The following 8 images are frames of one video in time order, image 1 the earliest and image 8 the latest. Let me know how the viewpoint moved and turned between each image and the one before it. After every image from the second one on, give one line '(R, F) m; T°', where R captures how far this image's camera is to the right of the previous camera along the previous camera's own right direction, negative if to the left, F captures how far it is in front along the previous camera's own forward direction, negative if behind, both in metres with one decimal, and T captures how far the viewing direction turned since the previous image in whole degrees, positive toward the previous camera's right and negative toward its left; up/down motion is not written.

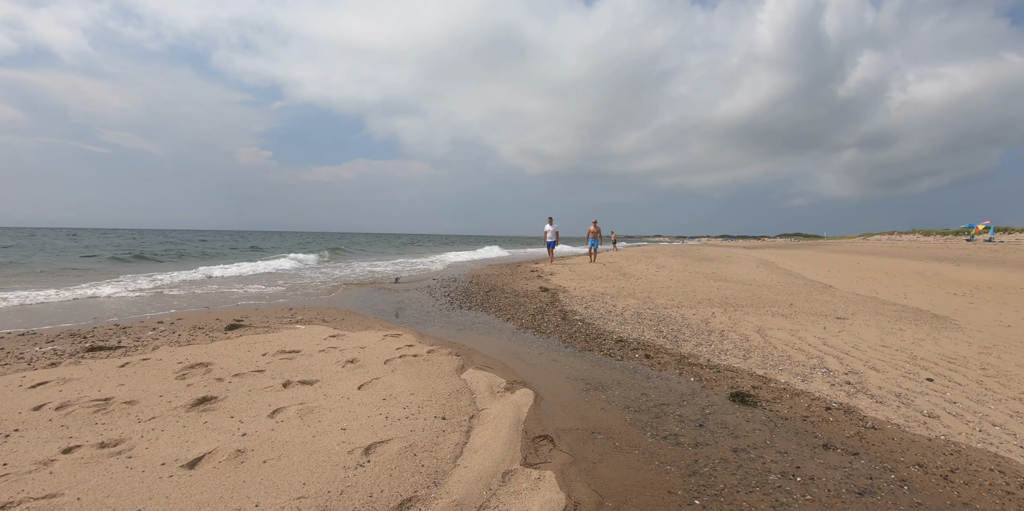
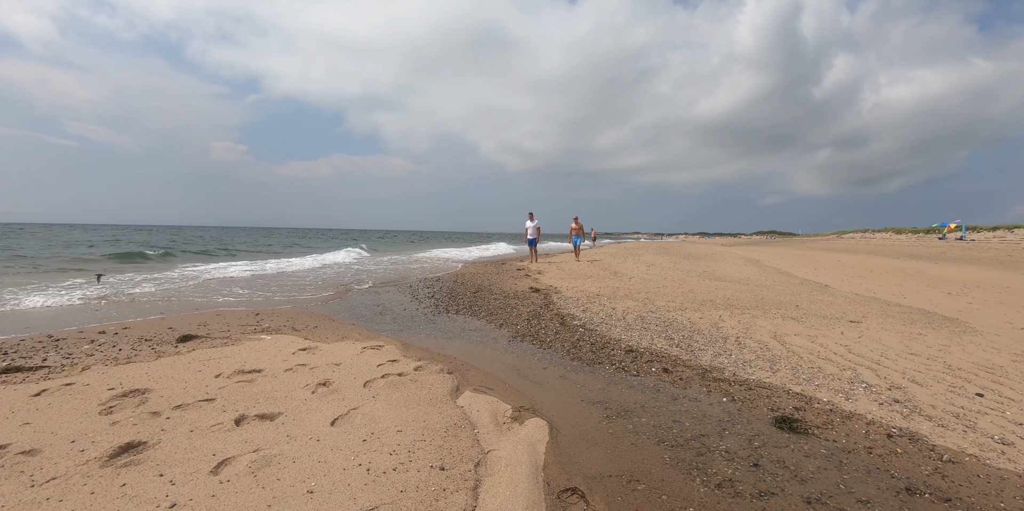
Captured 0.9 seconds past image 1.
(-0.2, +0.8) m; +2°
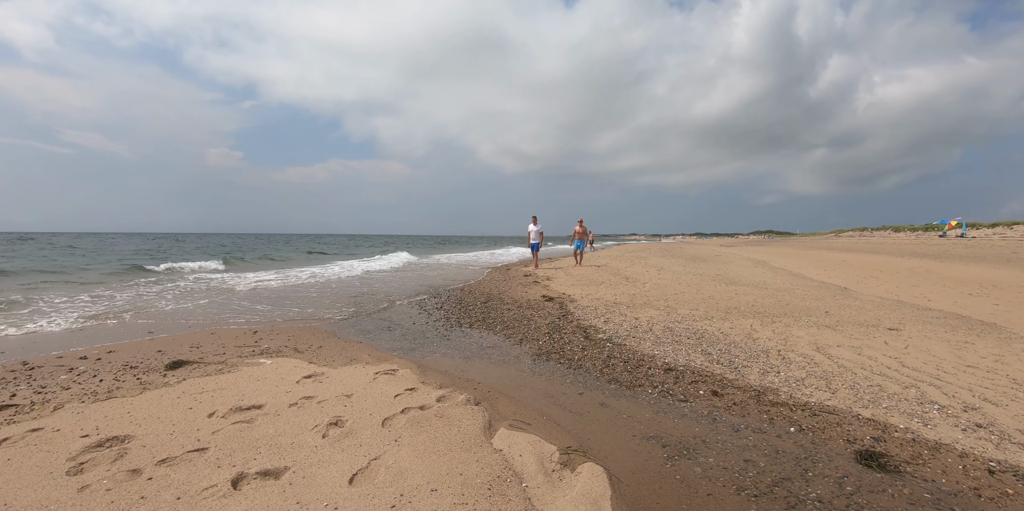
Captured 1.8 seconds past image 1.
(-0.4, +0.6) m; +1°
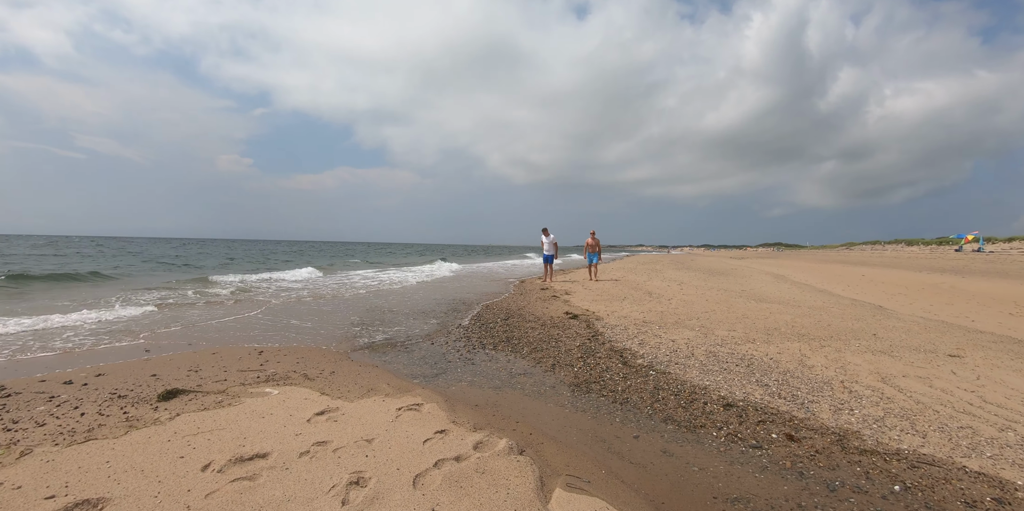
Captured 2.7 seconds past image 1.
(-0.4, +0.6) m; -1°
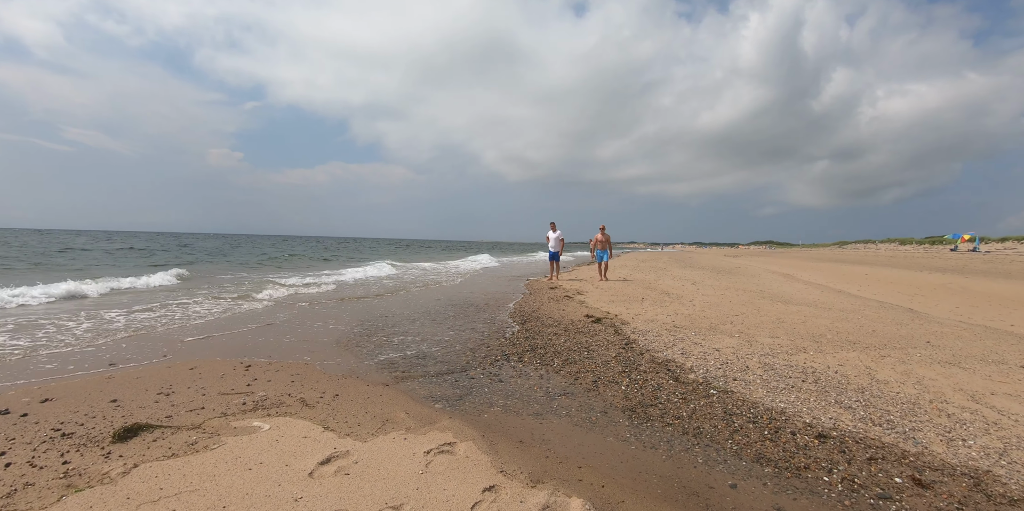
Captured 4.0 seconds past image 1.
(-0.5, +0.9) m; +1°
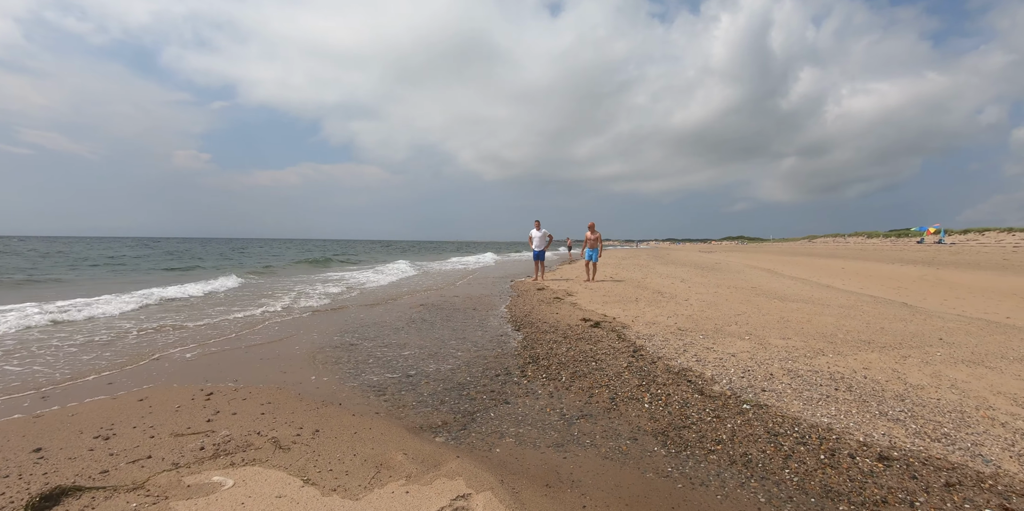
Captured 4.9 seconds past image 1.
(-0.3, +0.6) m; +3°
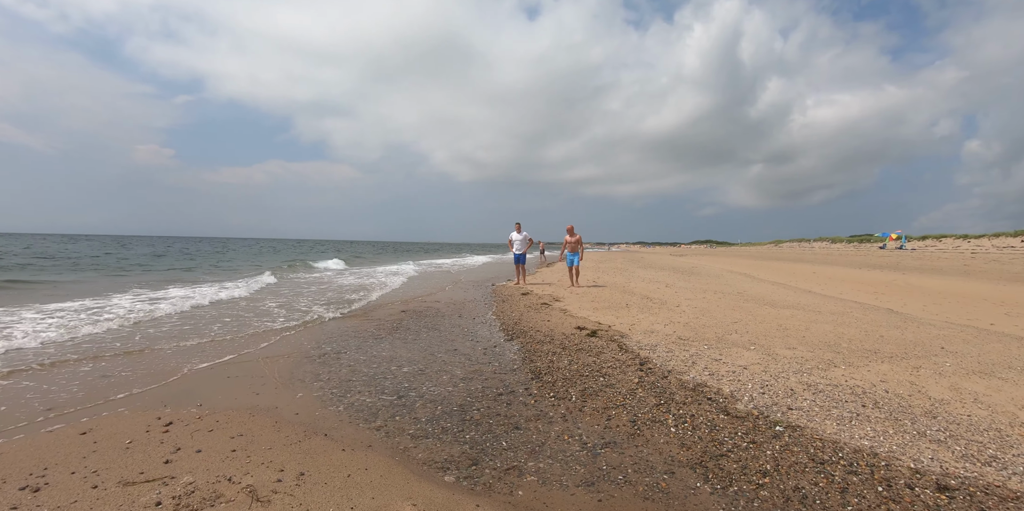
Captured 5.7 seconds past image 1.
(-0.3, +0.5) m; +3°
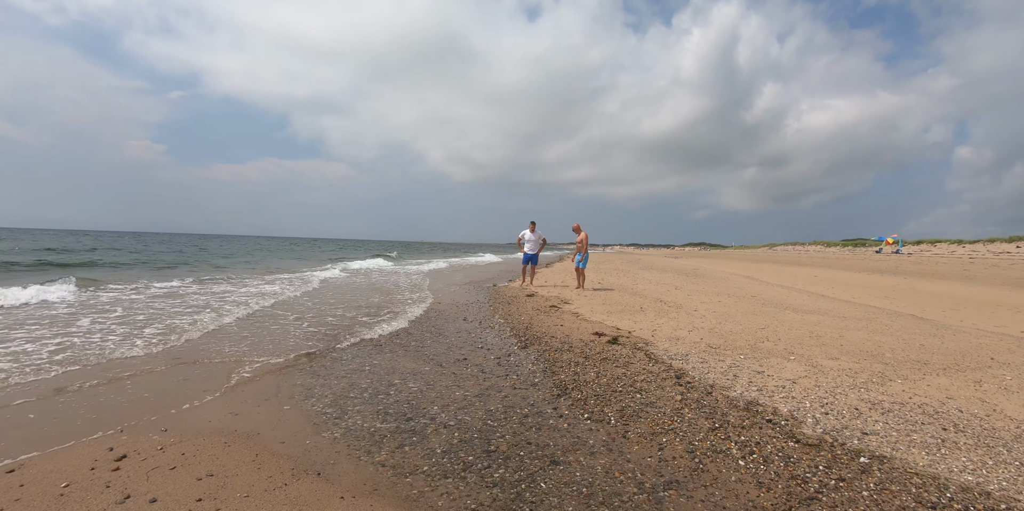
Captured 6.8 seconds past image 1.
(-0.3, +0.7) m; +1°
